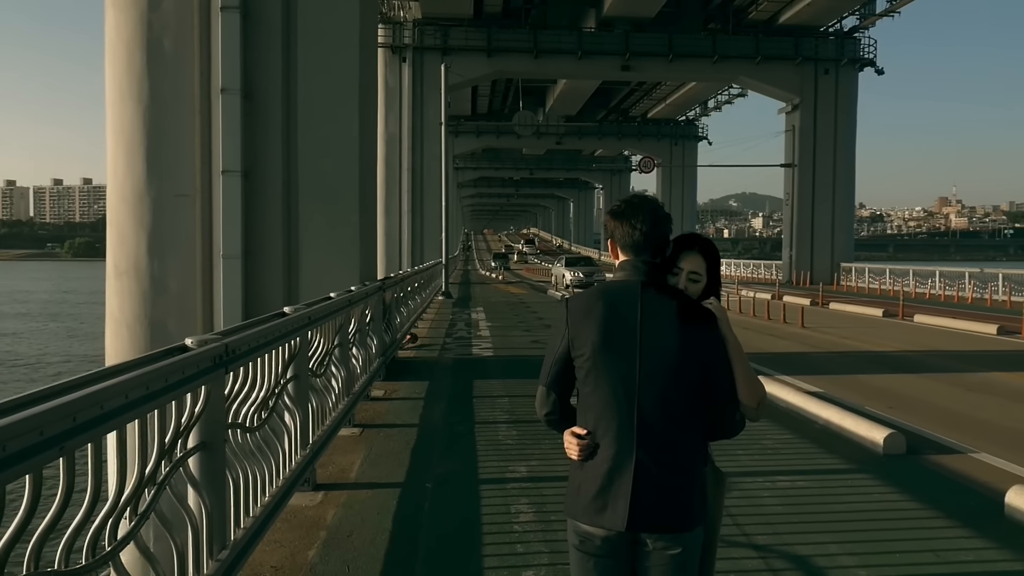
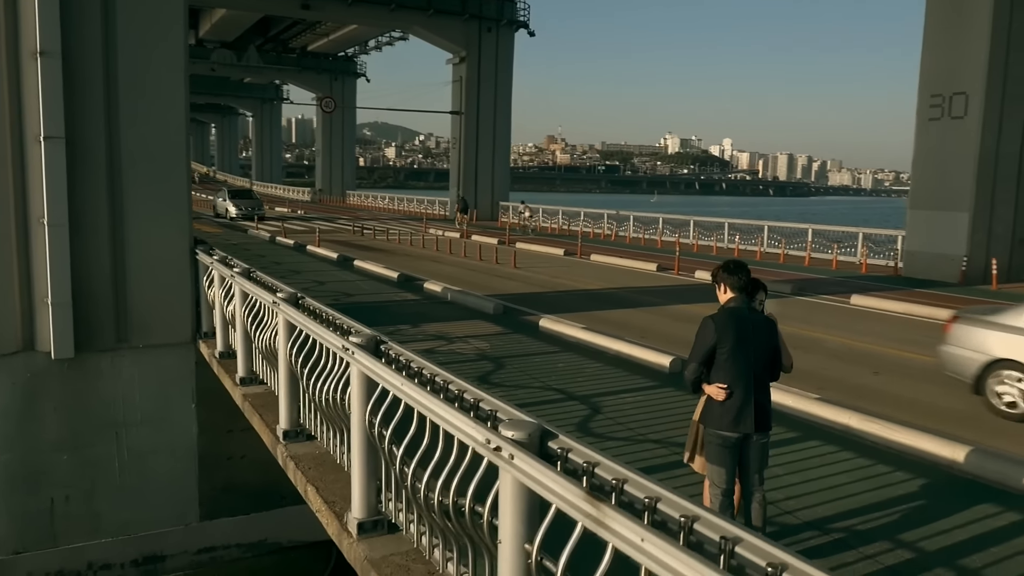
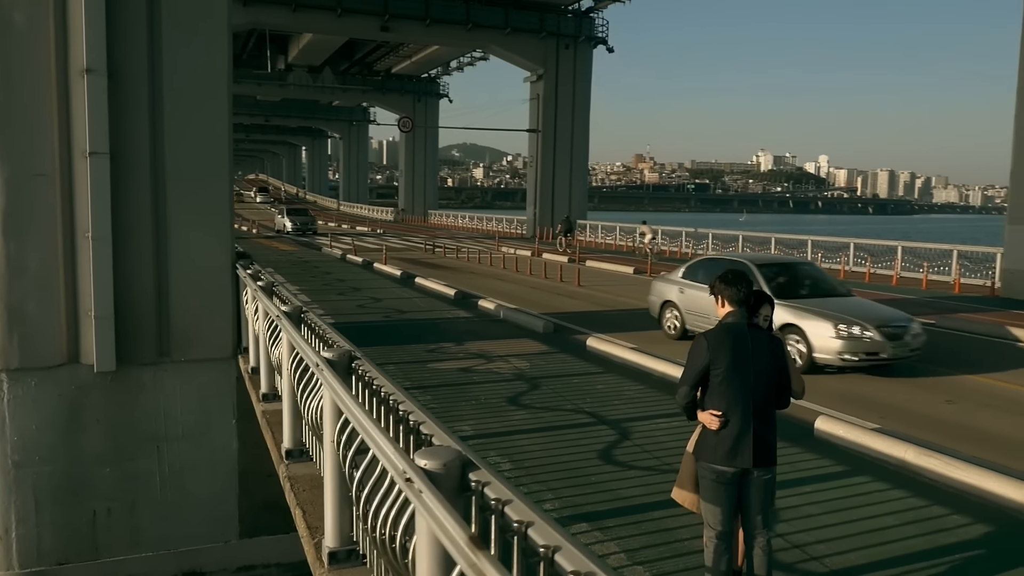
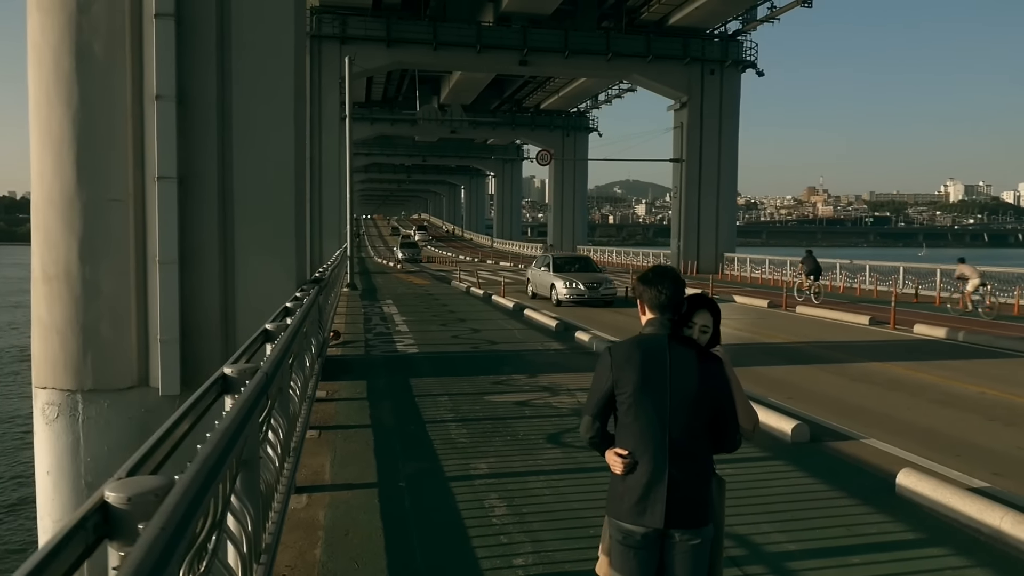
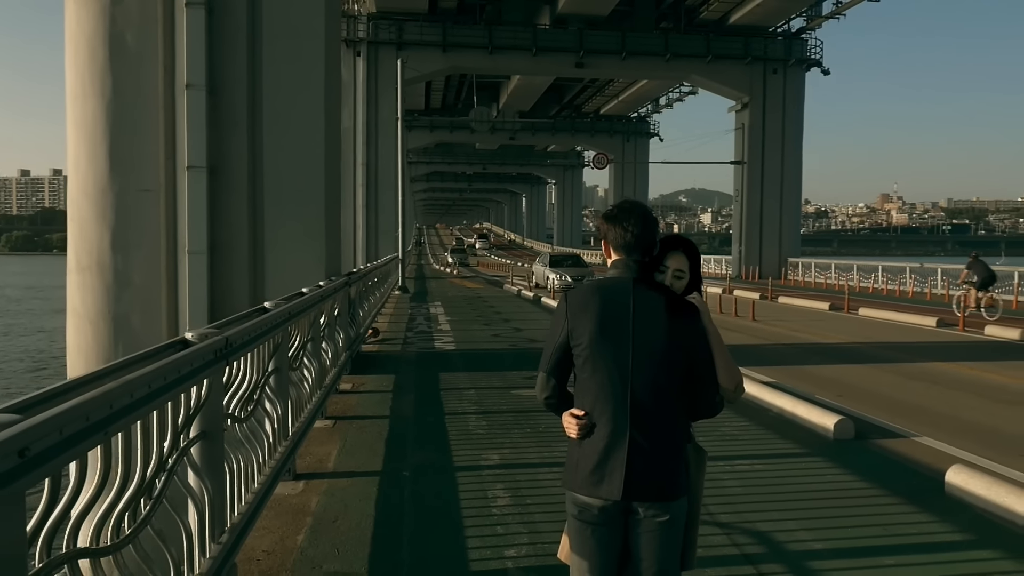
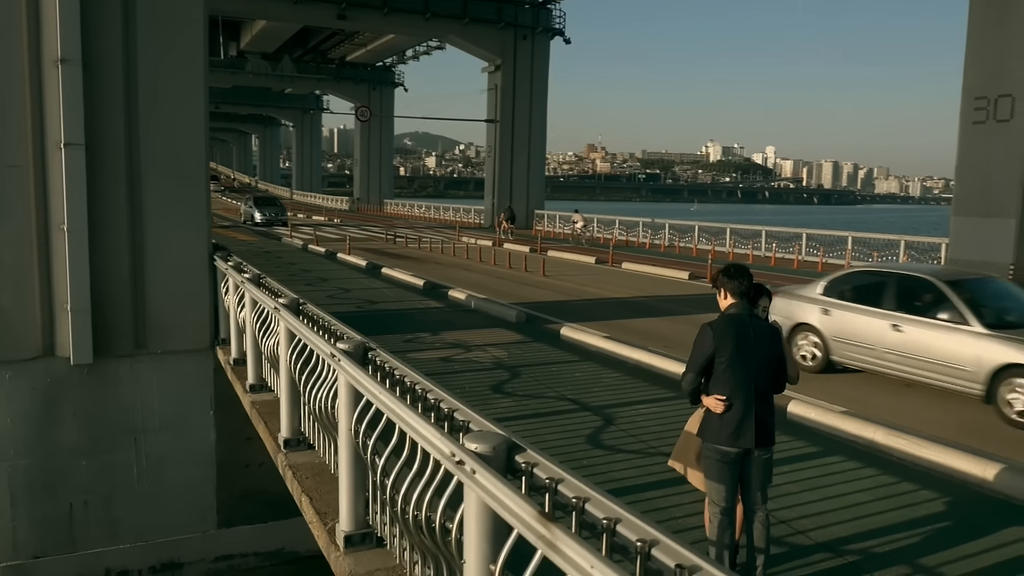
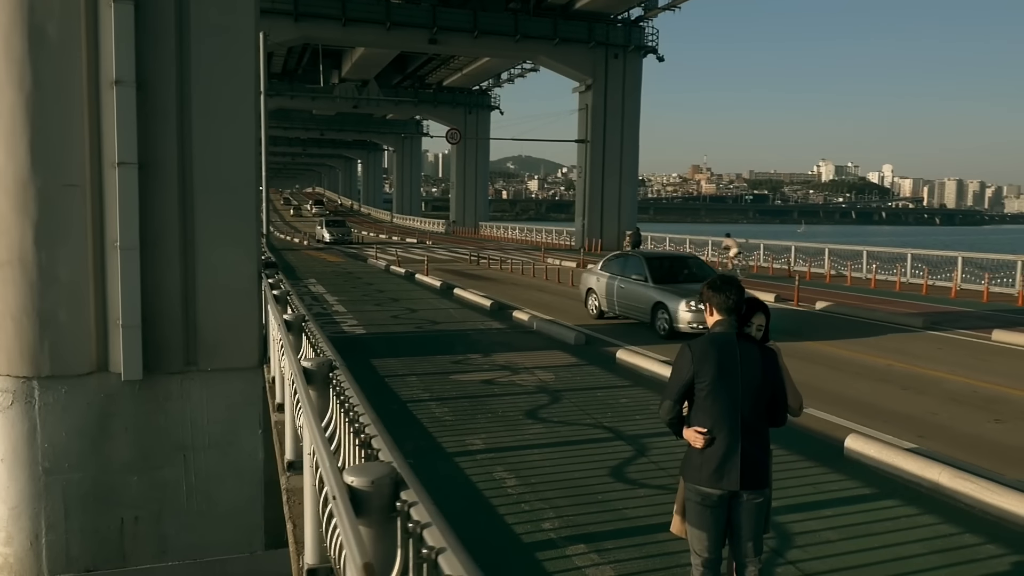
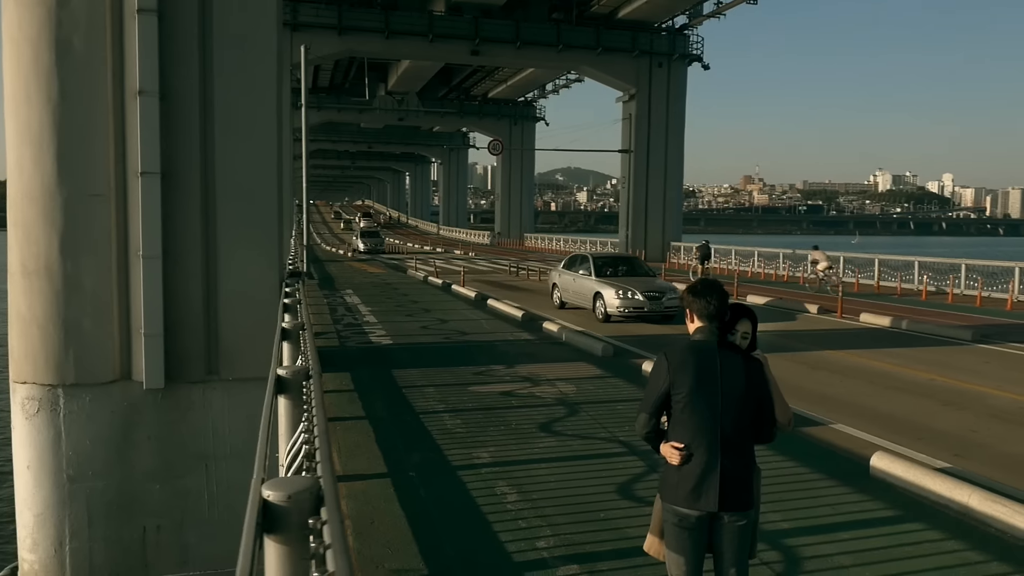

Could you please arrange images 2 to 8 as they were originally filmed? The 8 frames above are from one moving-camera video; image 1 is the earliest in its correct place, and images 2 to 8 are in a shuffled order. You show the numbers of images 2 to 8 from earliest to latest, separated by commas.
5, 4, 8, 7, 3, 6, 2
